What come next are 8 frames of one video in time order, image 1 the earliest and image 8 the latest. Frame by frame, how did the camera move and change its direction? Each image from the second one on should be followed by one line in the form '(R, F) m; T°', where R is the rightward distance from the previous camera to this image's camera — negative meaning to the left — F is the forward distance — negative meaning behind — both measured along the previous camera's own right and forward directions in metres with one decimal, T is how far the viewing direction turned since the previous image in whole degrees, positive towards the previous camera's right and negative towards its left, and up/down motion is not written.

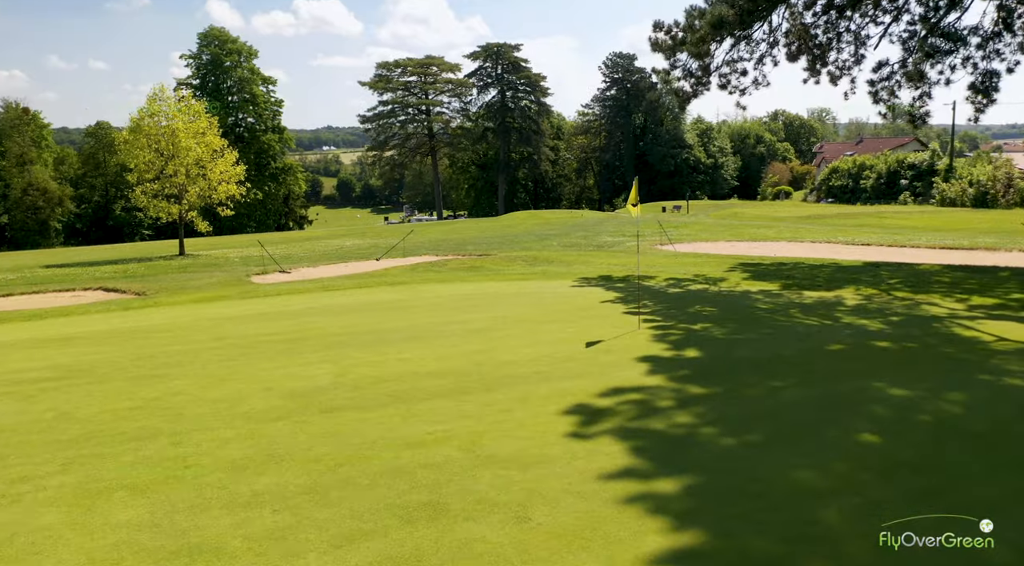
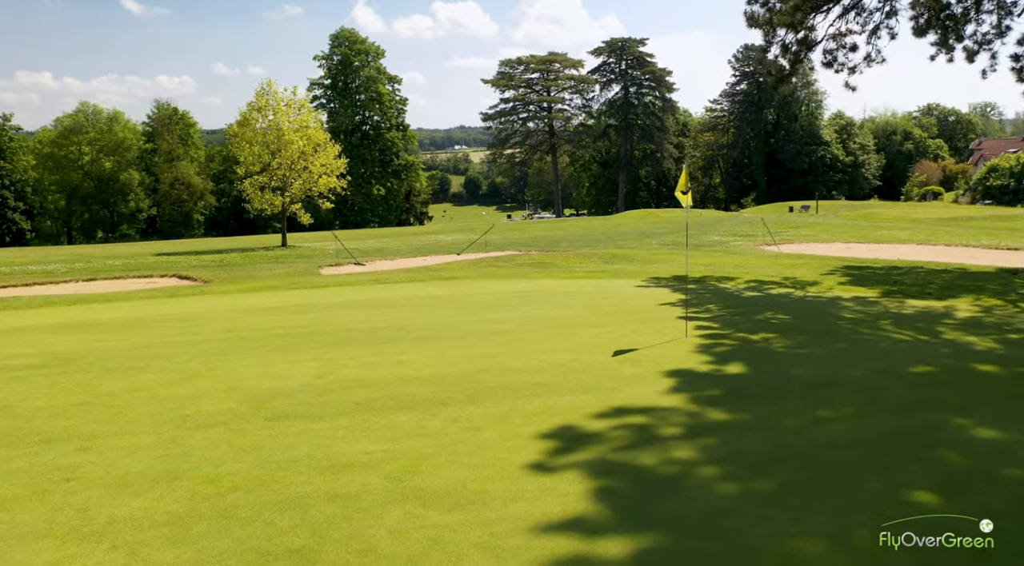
(+1.5, +1.6) m; -9°
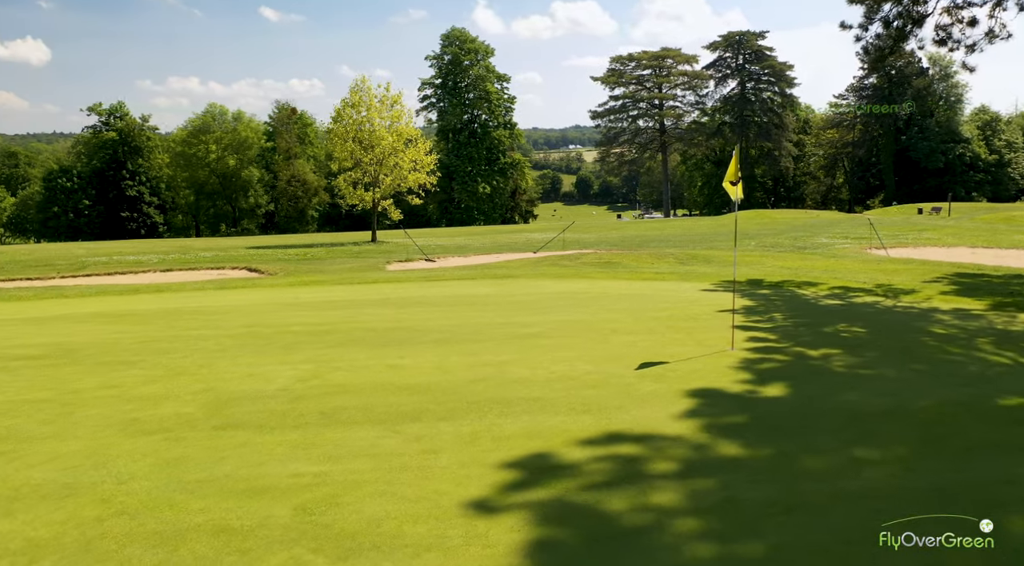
(+1.2, +1.2) m; -8°
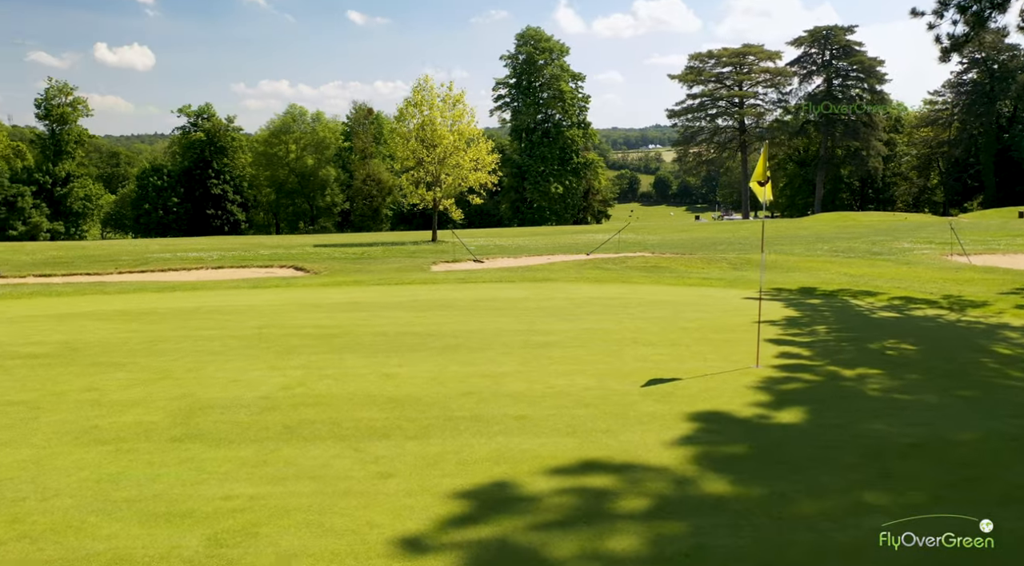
(+0.8, +0.7) m; -6°
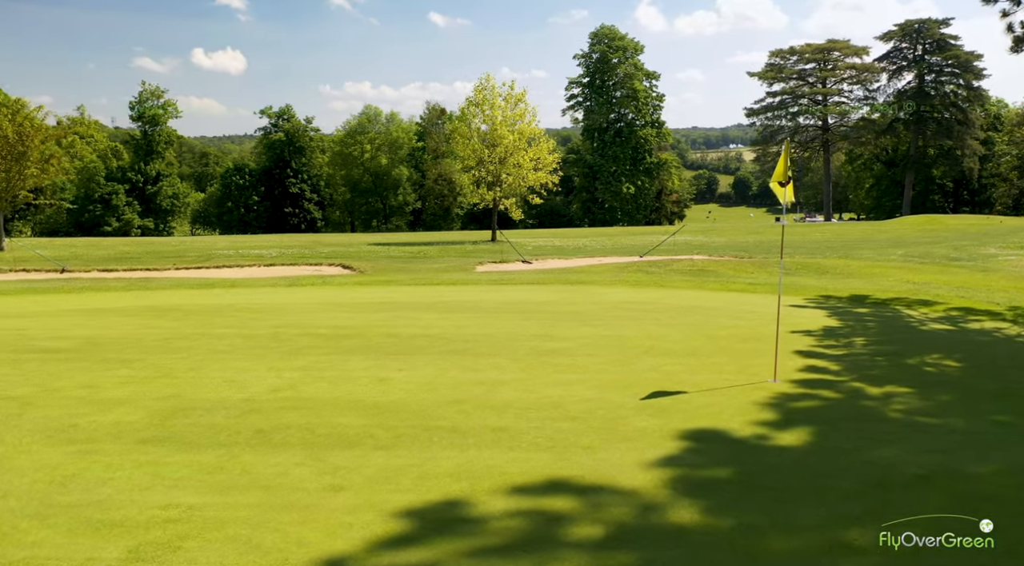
(+0.8, +0.4) m; -5°
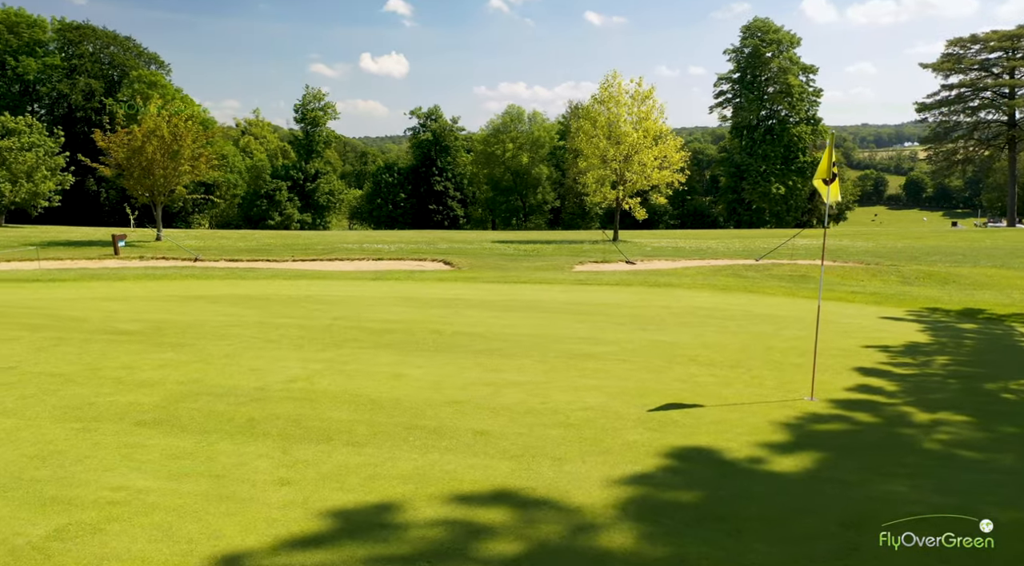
(+1.3, +0.4) m; -11°
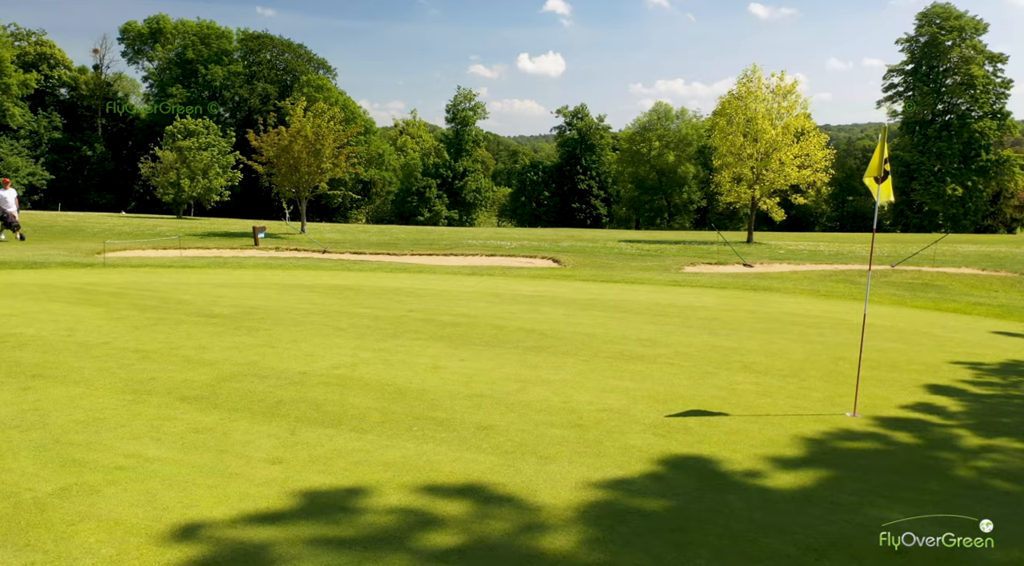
(+1.2, +0.1) m; -11°
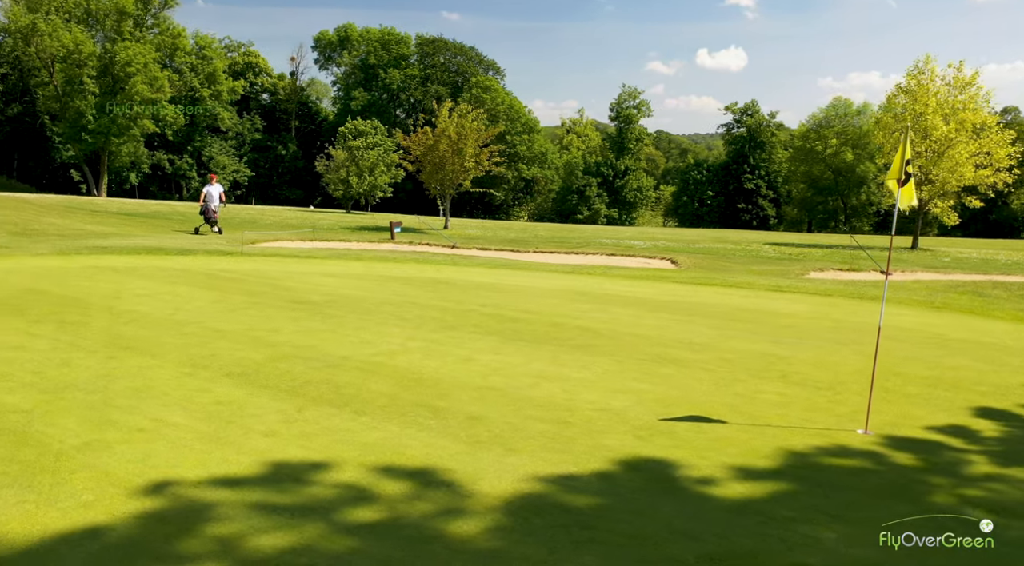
(+1.5, 0.0) m; -12°
